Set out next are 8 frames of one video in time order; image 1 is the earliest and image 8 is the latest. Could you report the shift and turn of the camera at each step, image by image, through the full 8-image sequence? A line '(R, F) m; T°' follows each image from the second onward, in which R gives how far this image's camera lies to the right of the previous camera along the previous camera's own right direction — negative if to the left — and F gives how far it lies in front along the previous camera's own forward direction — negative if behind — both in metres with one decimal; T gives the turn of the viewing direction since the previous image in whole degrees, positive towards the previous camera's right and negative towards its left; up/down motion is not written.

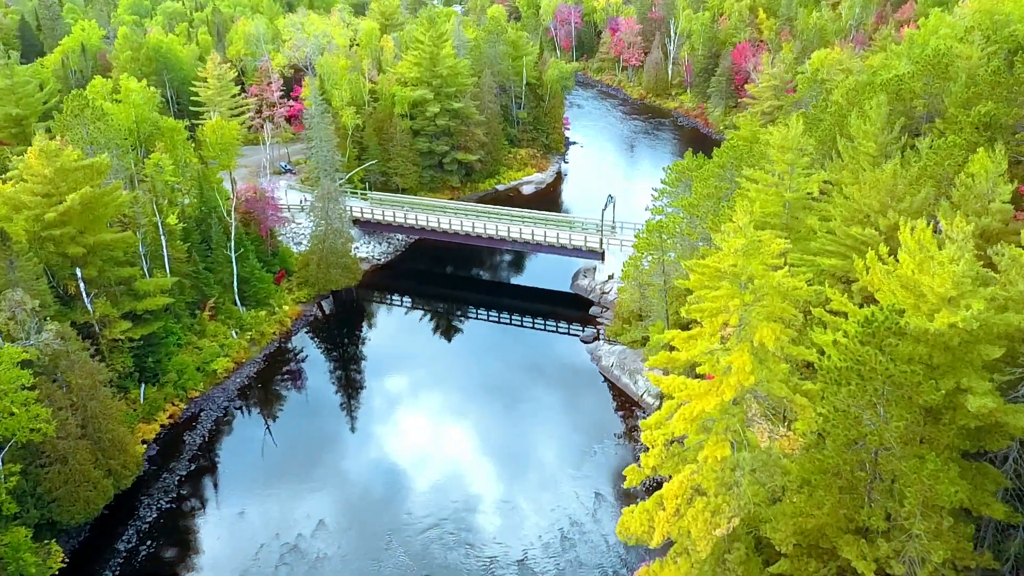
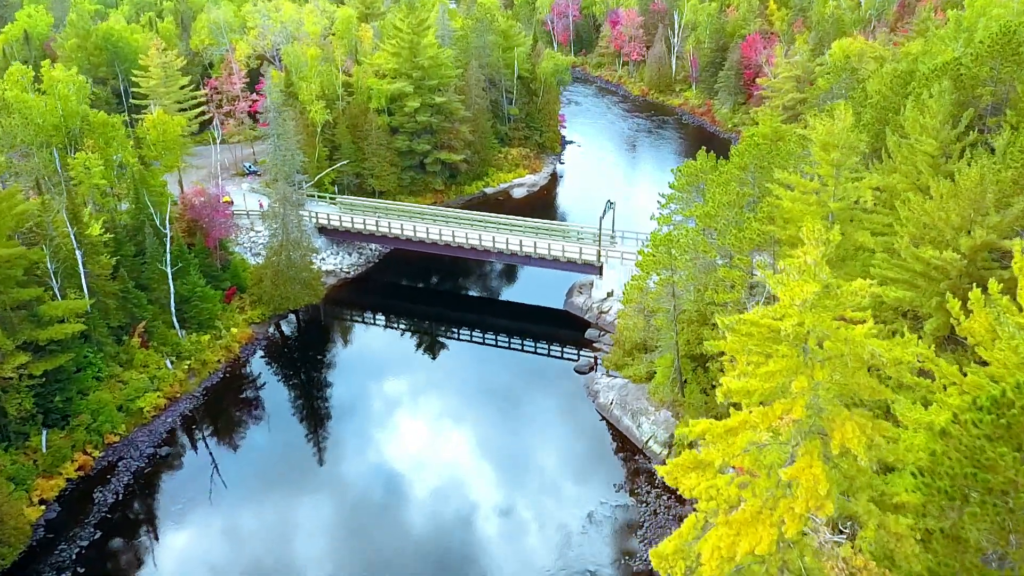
(+0.8, +6.0) m; 0°
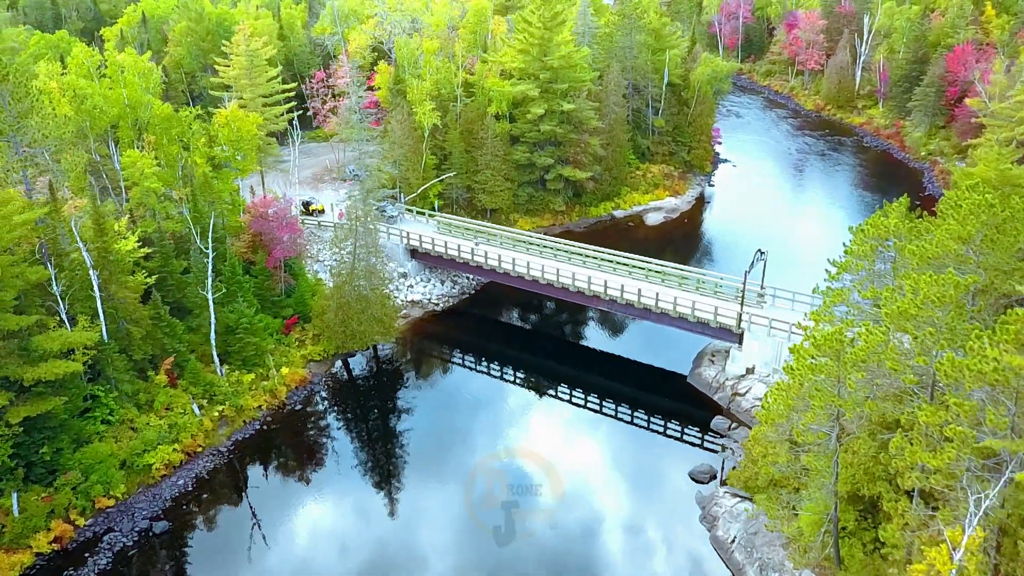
(+1.3, +8.2) m; -10°
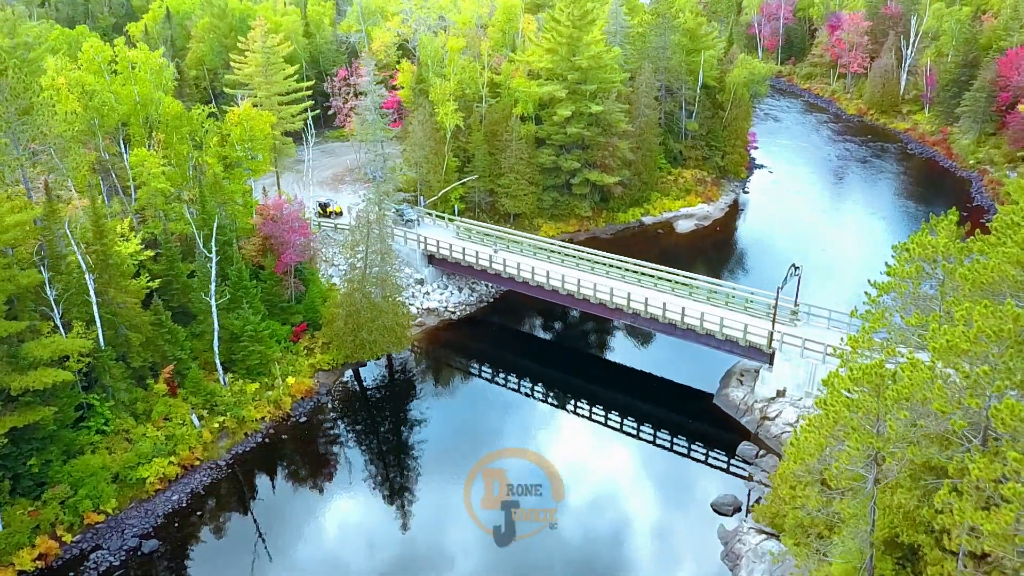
(+0.6, +1.7) m; -2°
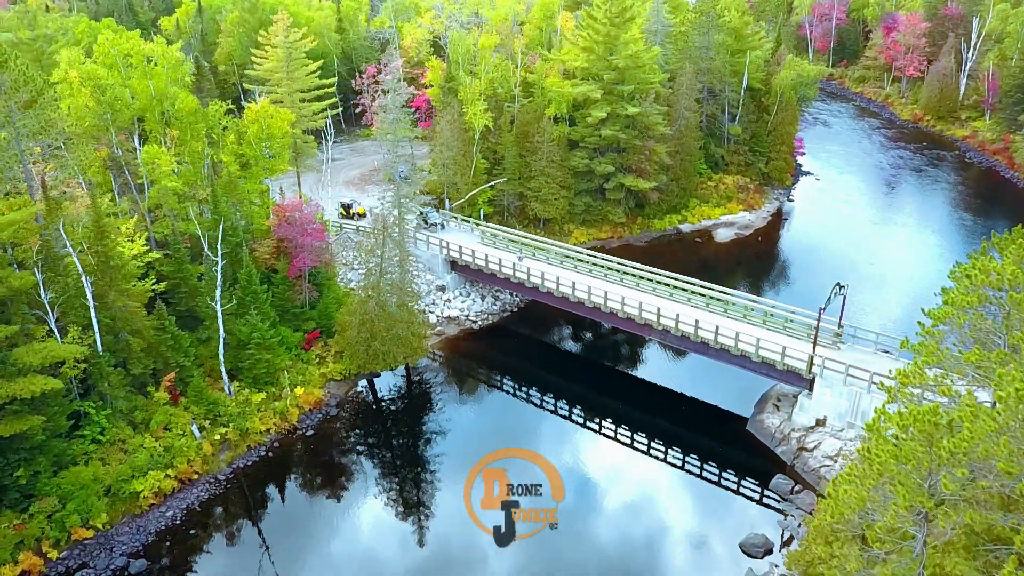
(+0.7, +1.8) m; -3°
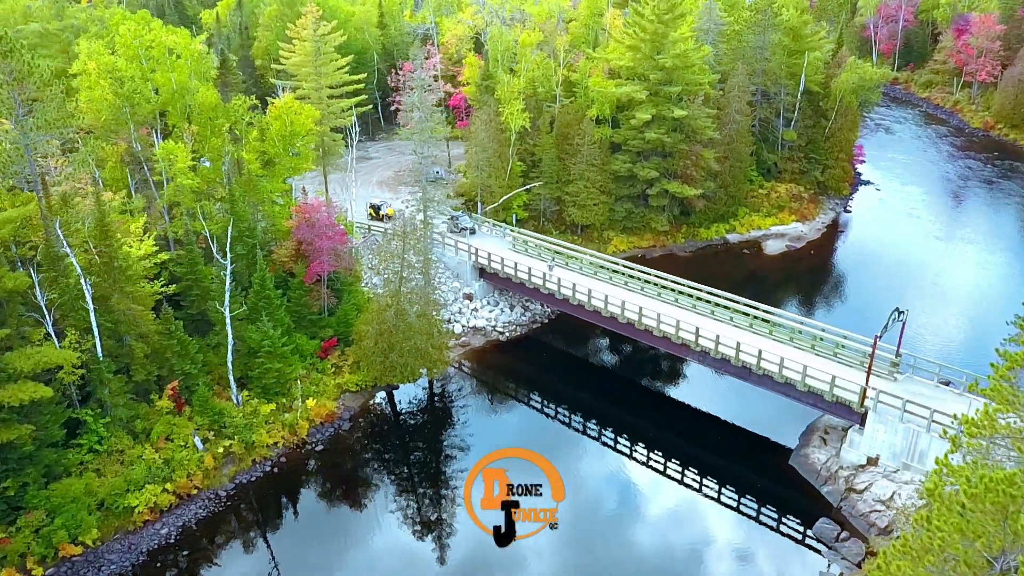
(+0.8, +2.0) m; -3°
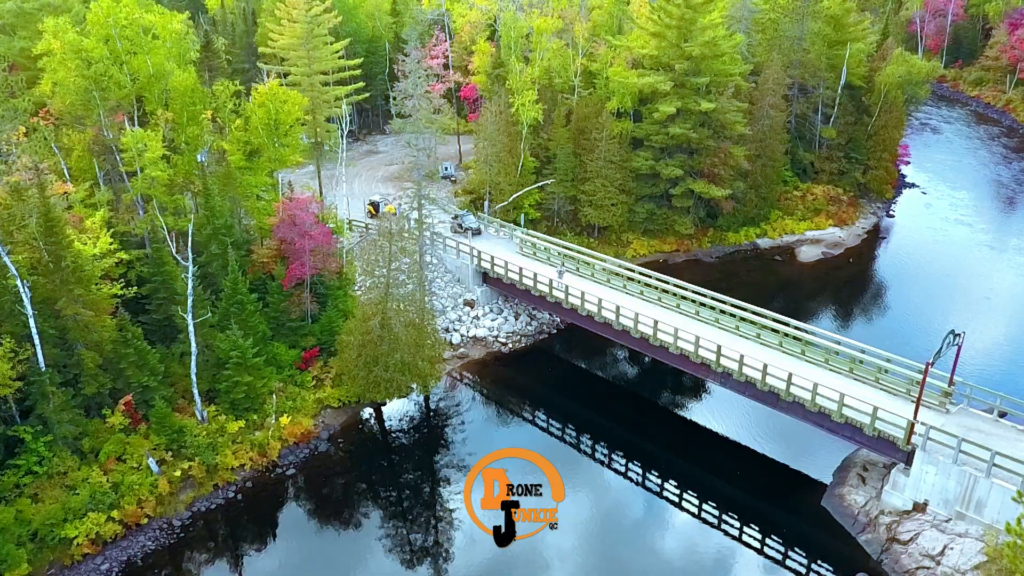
(+1.0, +3.1) m; -2°
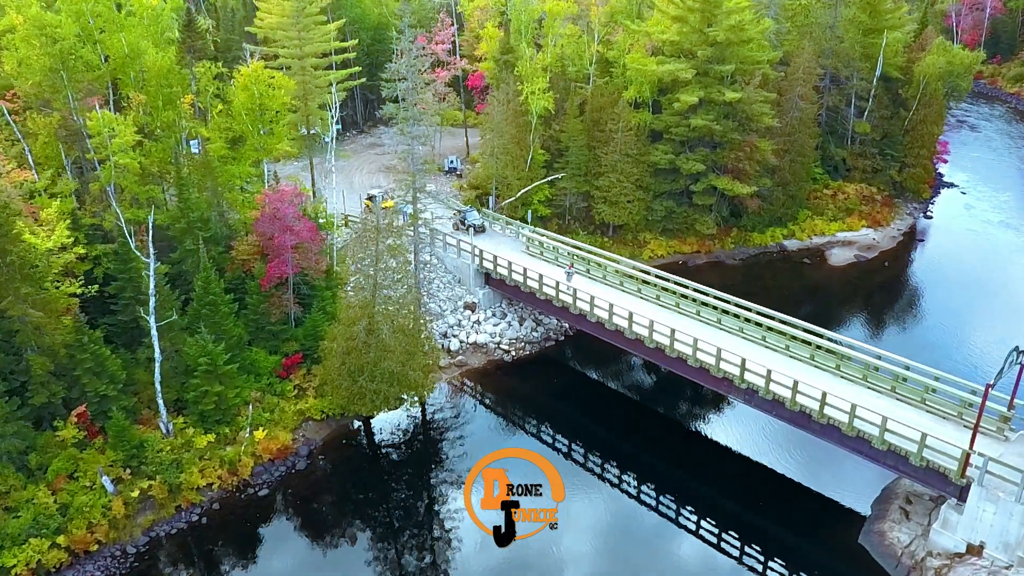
(+0.6, +2.6) m; -1°
